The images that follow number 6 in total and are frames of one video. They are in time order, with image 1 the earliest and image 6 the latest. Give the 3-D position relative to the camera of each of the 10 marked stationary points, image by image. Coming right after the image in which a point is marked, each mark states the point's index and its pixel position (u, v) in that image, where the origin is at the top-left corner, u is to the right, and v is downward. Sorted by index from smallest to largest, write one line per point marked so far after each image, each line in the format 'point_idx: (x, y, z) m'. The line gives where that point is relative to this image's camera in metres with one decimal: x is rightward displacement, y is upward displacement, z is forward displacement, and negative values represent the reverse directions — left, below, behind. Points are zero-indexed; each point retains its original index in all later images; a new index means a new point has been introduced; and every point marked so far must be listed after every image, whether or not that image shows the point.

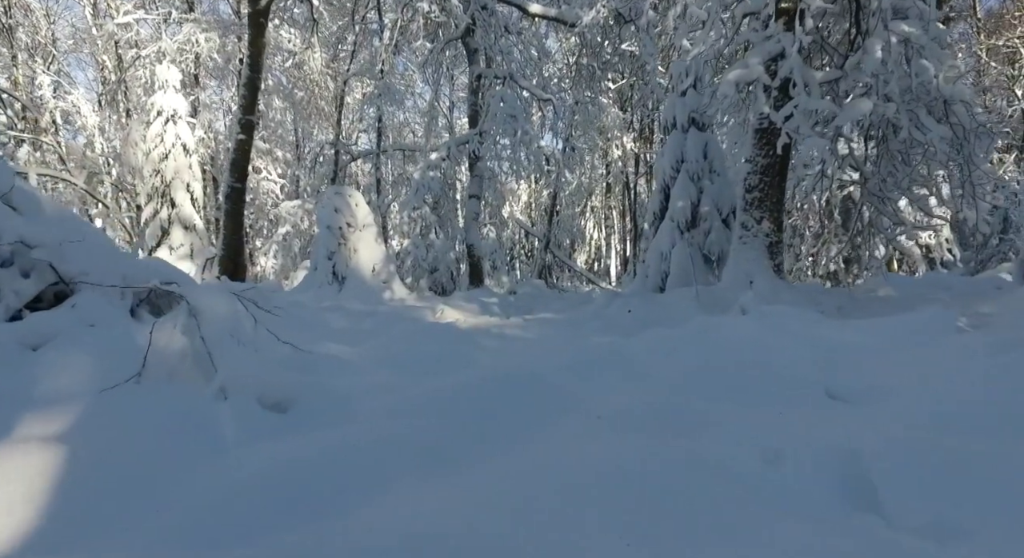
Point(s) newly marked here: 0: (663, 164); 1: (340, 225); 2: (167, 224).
0: (+1.7, +1.3, +8.7) m
1: (-2.1, +0.6, +9.4) m
2: (-6.4, +1.0, +14.4) m
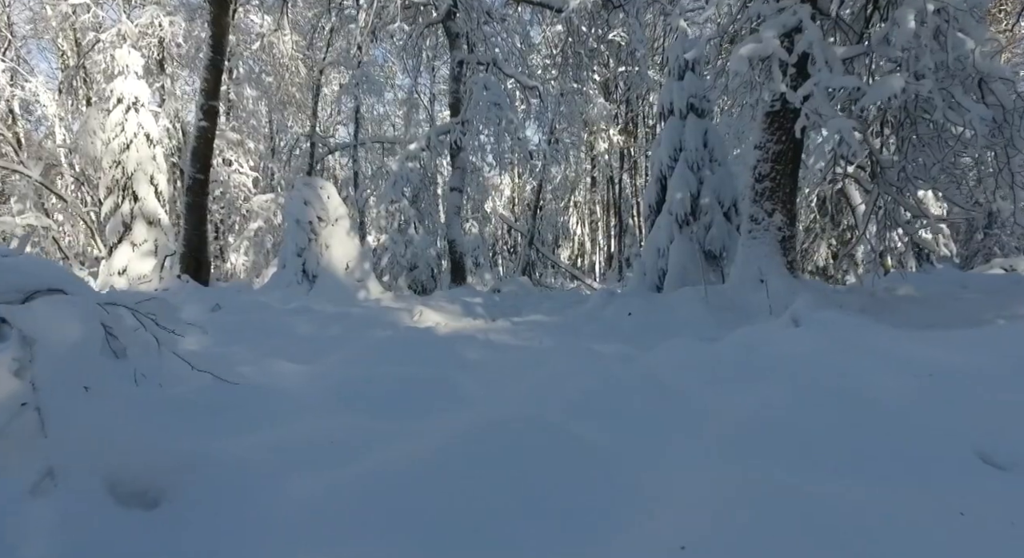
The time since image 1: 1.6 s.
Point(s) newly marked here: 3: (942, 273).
0: (+1.6, +1.3, +8.1) m
1: (-2.3, +0.7, +8.7) m
2: (-6.7, +1.1, +13.6) m
3: (+4.4, +0.1, +7.9) m
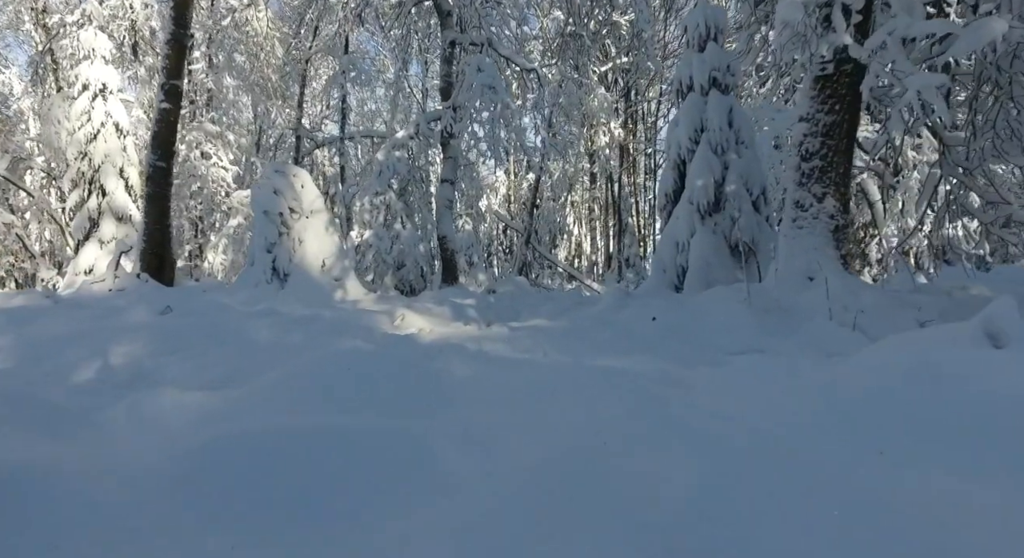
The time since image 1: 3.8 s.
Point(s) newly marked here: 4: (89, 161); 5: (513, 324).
0: (+1.5, +1.3, +7.1) m
1: (-2.3, +0.7, +7.7) m
2: (-6.7, +1.1, +12.6) m
3: (+4.4, +0.1, +7.0) m
4: (-6.8, +1.9, +12.5) m
5: (0.0, -0.4, +6.2) m
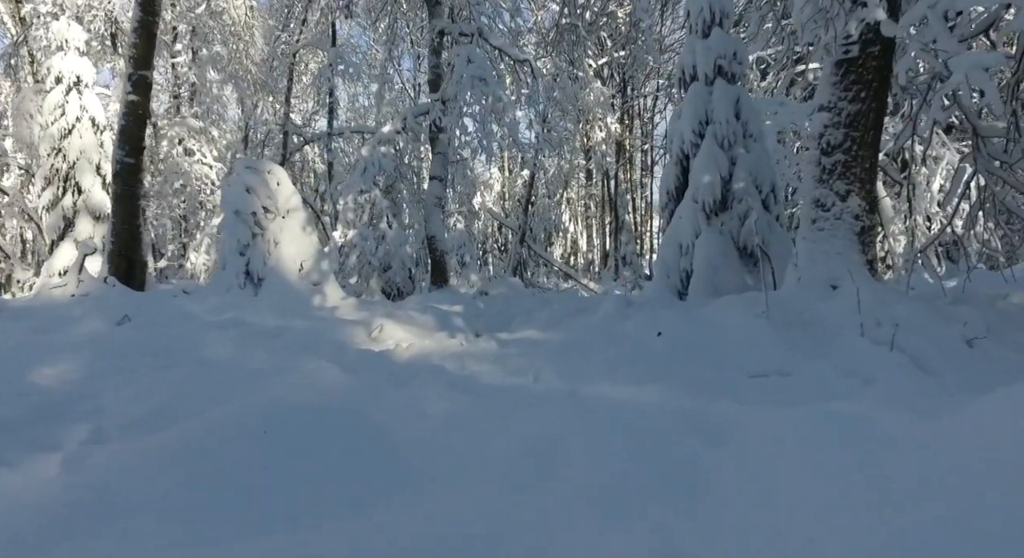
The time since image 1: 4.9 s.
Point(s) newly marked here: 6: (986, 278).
0: (+1.4, +1.3, +6.6) m
1: (-2.4, +0.6, +7.1) m
2: (-6.8, +1.0, +12.0) m
3: (+4.3, 0.0, +6.4) m
4: (-6.9, +1.9, +12.0) m
5: (-0.1, -0.4, +5.7) m
6: (+4.2, 0.0, +6.8) m
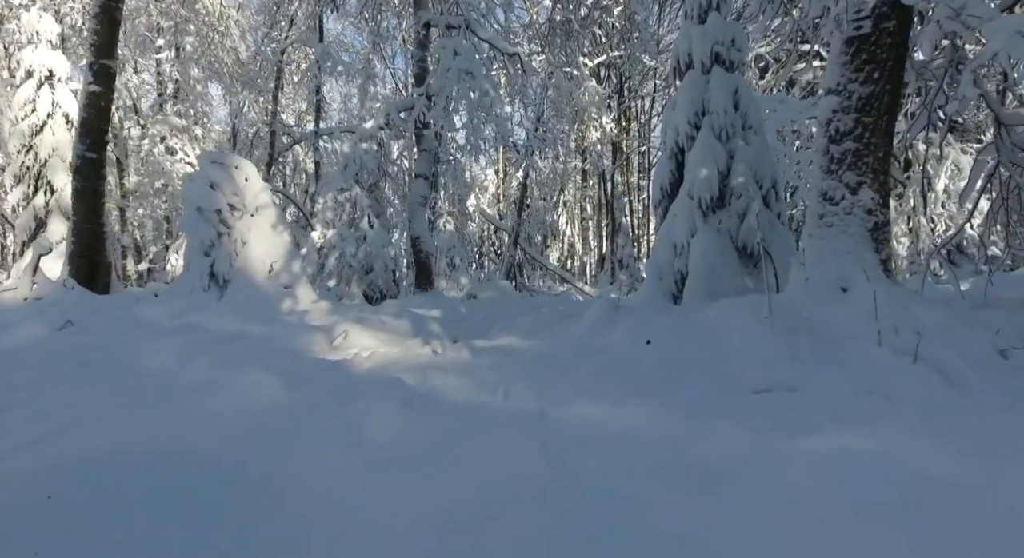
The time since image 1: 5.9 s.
0: (+1.3, +1.3, +6.2) m
1: (-2.5, +0.6, +6.7) m
2: (-7.0, +1.0, +11.5) m
3: (+4.1, 0.0, +6.0) m
4: (-7.1, +1.8, +11.5) m
5: (-0.2, -0.4, +5.2) m
6: (+4.1, 0.0, +6.4) m
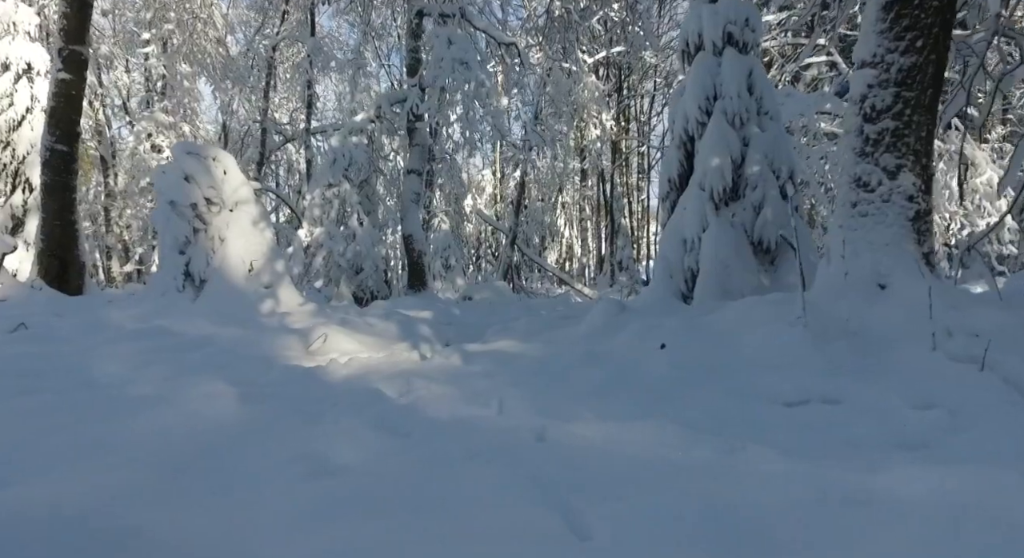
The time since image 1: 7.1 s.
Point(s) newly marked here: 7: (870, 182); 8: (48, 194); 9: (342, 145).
0: (+1.3, +1.3, +5.7) m
1: (-2.5, +0.6, +6.2) m
2: (-7.0, +1.0, +11.1) m
3: (+4.1, 0.0, +5.6) m
4: (-7.1, +1.8, +11.1) m
5: (-0.2, -0.4, +4.8) m
6: (+4.0, 0.0, +5.9) m
7: (+2.1, +0.6, +4.9) m
8: (-4.4, +0.8, +7.3) m
9: (-2.1, +1.6, +9.5) m
